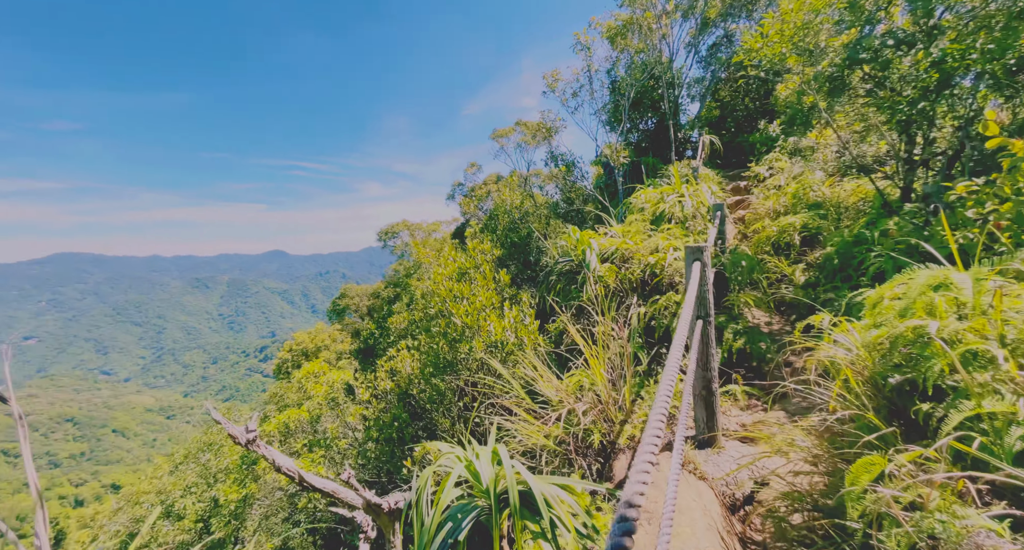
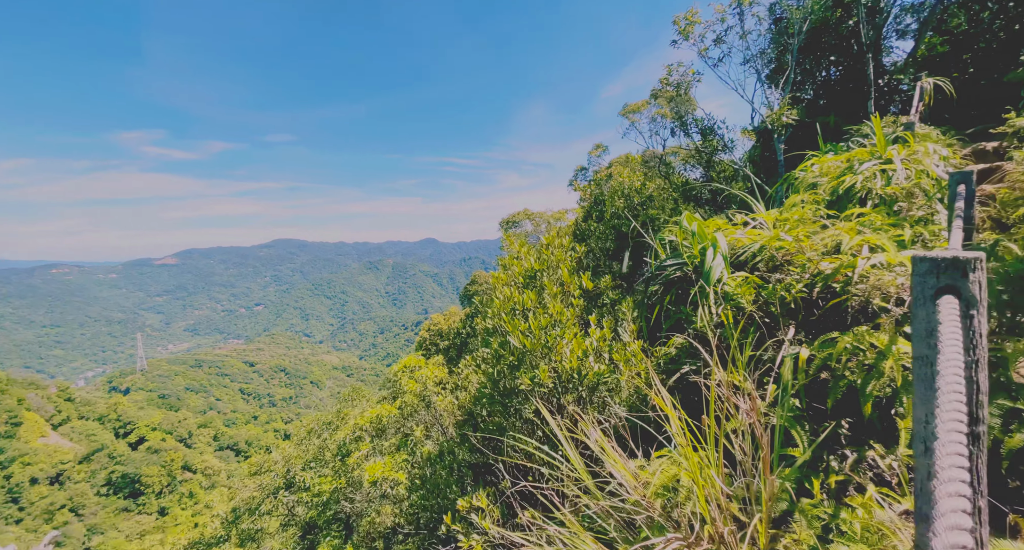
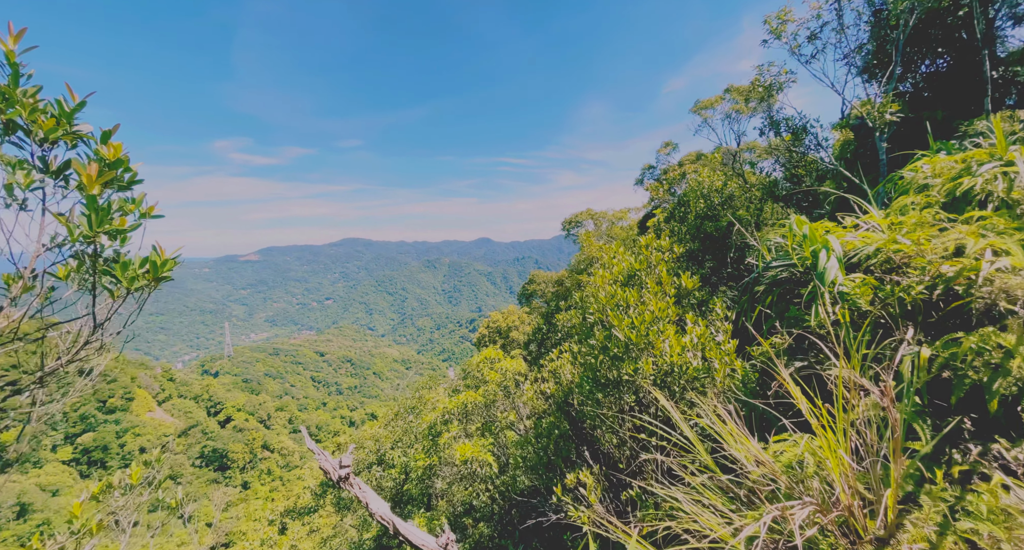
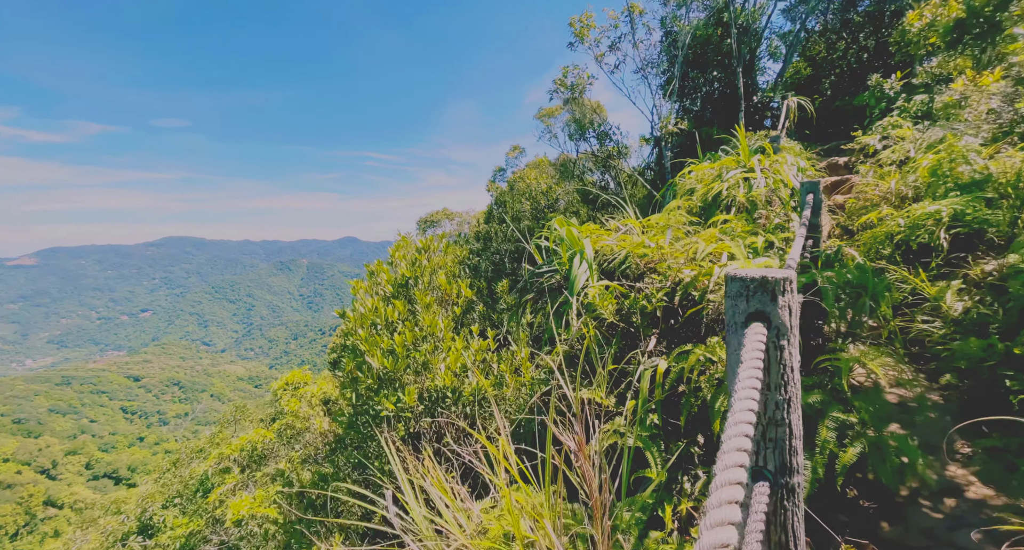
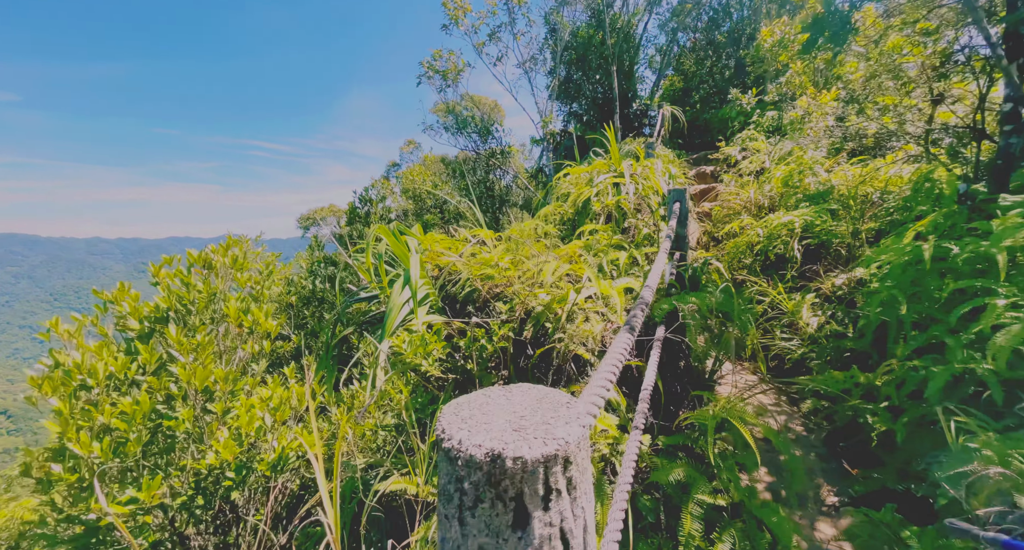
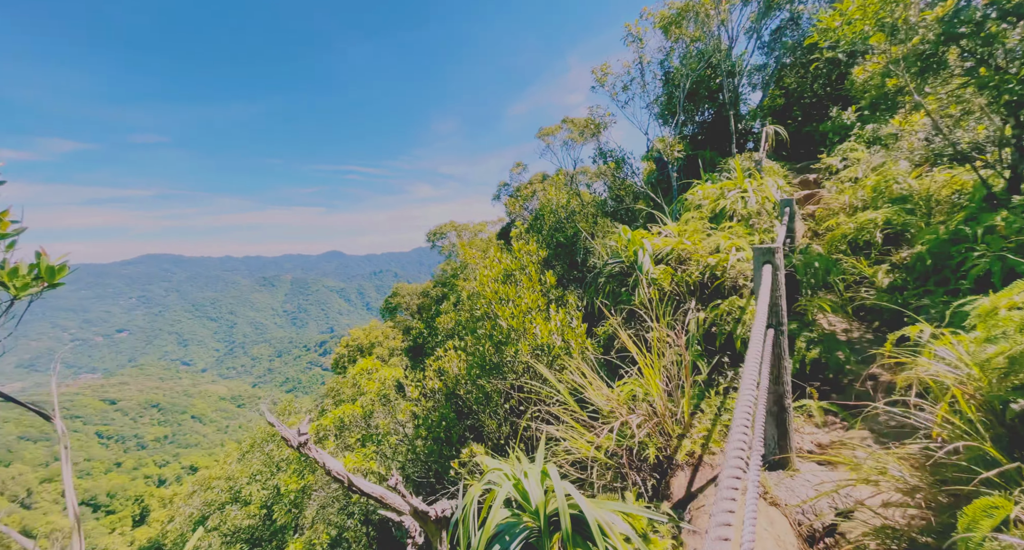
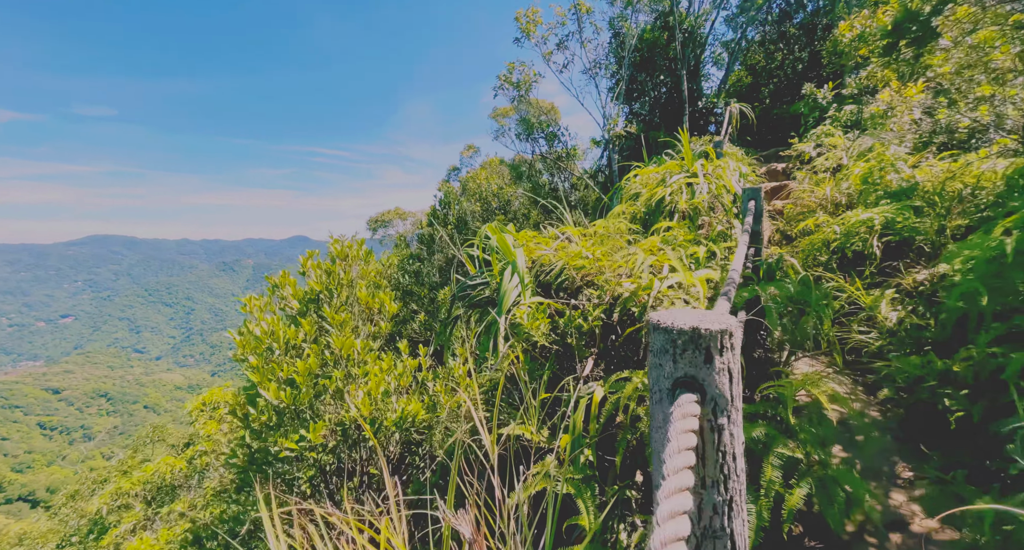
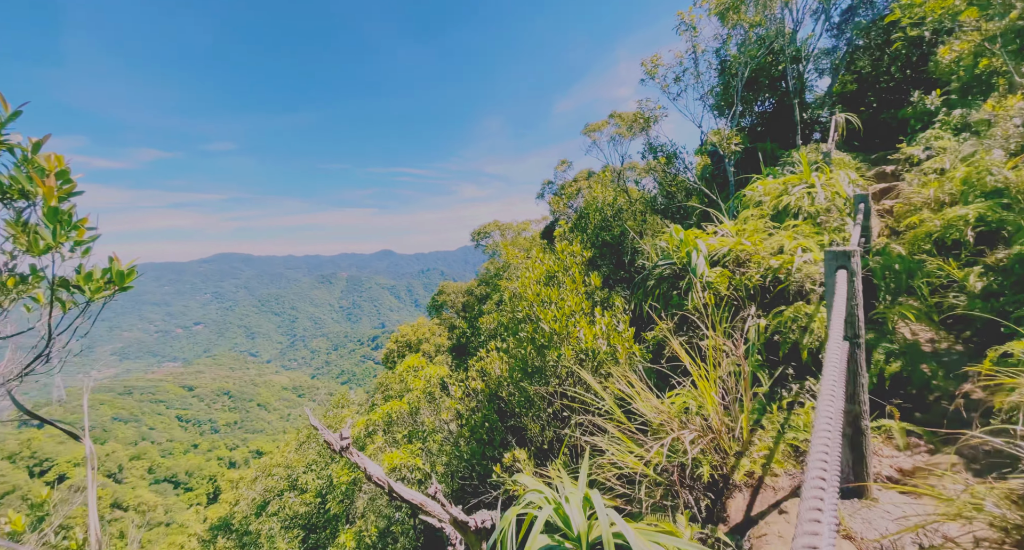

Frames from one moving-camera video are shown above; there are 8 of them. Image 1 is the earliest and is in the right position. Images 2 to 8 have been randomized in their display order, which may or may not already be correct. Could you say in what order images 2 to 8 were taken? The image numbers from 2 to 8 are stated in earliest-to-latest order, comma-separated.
6, 8, 3, 2, 4, 7, 5
